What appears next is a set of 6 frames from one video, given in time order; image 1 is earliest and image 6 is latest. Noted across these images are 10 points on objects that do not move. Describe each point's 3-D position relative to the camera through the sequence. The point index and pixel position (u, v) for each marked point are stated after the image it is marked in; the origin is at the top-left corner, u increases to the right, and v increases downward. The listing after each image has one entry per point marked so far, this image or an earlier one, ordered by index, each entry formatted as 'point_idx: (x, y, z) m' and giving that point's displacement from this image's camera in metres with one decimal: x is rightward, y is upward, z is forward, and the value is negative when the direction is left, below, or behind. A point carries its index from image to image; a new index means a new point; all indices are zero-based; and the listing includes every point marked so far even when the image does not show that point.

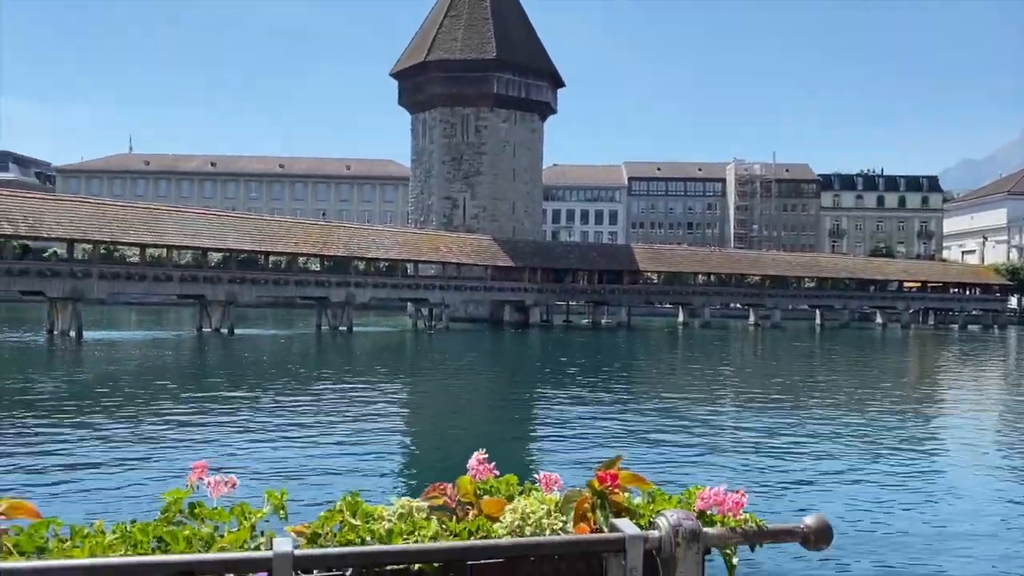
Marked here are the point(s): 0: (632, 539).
0: (+0.5, -1.0, +3.3) m
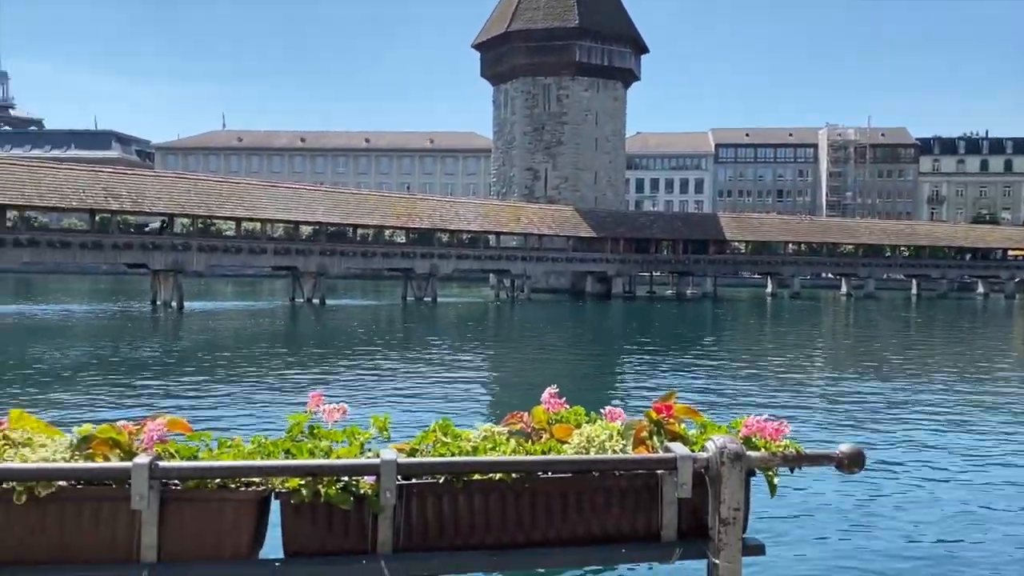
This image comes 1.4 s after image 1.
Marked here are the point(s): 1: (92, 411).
0: (+0.8, -0.8, +3.8) m
1: (-6.1, -1.8, +12.4) m
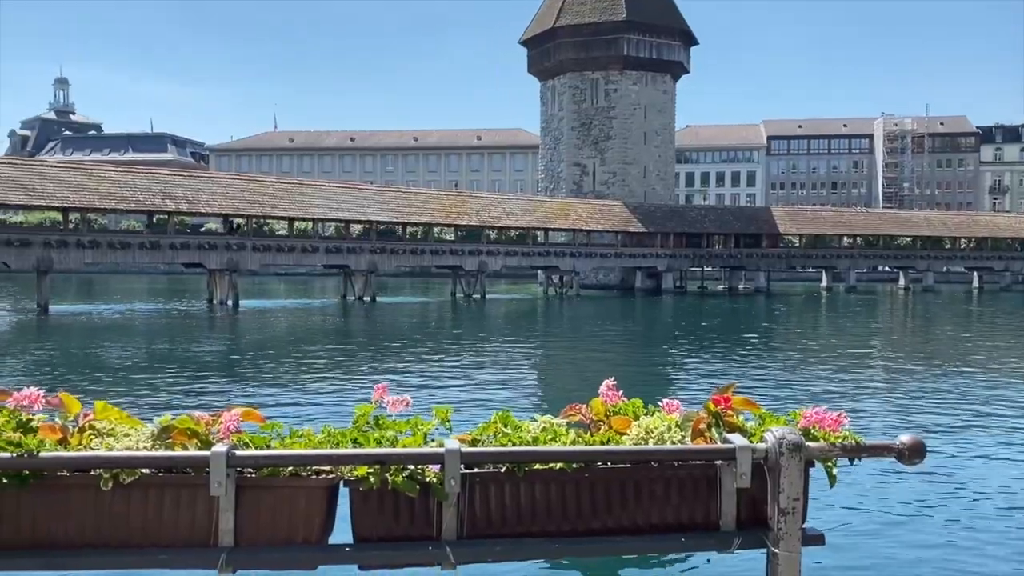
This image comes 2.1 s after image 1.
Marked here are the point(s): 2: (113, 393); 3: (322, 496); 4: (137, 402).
0: (+1.0, -0.7, +3.9) m
1: (-5.3, -1.8, +12.8) m
2: (-6.7, -1.8, +14.5) m
3: (-0.9, -0.9, +3.9) m
4: (-5.8, -1.8, +13.3) m
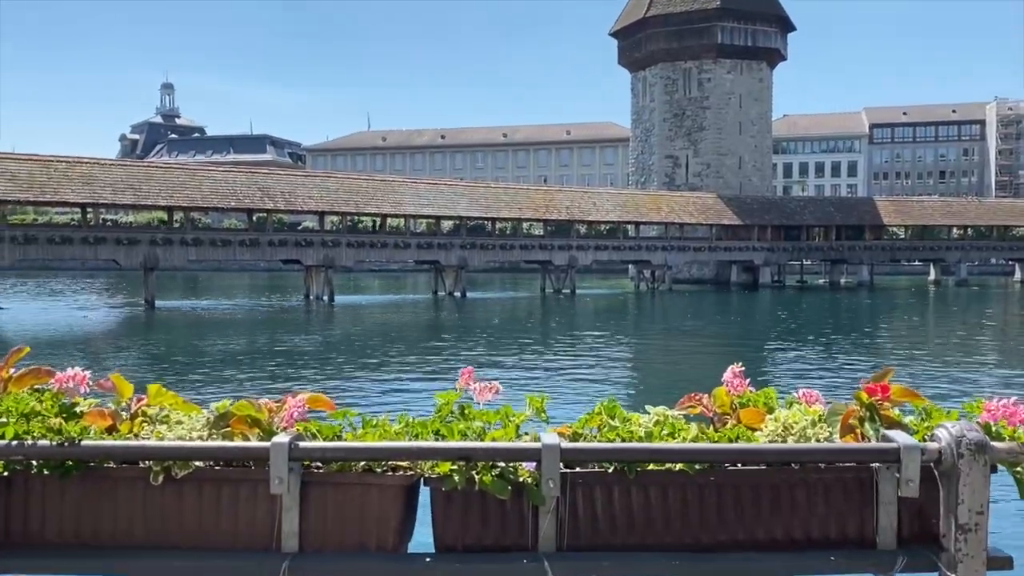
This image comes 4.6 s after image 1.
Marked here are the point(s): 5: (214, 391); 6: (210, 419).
0: (+1.4, -0.6, +3.1) m
1: (-3.9, -1.6, +12.7) m
2: (-5.1, -1.6, +14.5) m
3: (-0.4, -0.8, +3.3) m
4: (-4.3, -1.6, +13.2) m
5: (-5.2, -1.7, +14.9) m
6: (-1.2, -0.5, +3.5) m
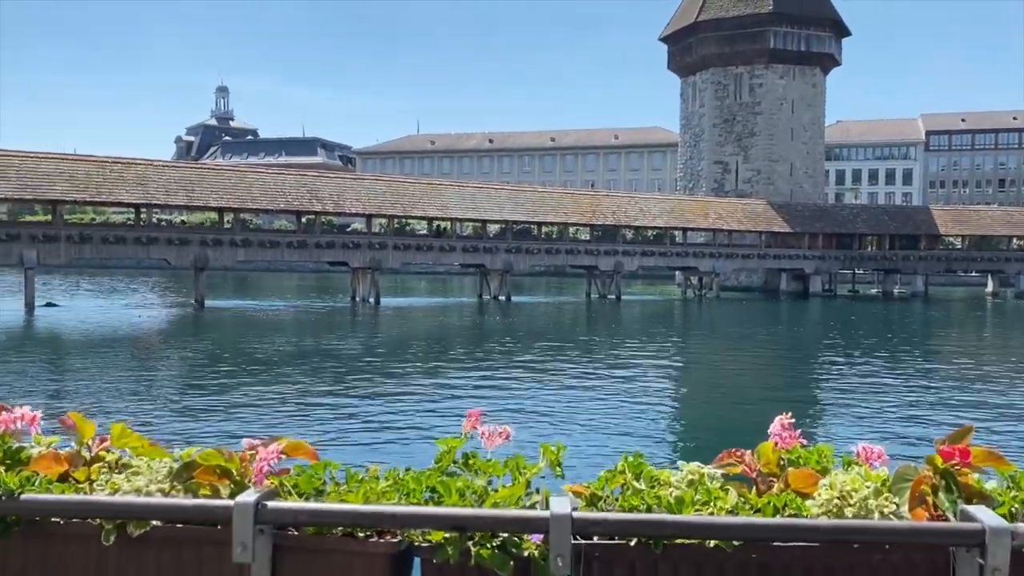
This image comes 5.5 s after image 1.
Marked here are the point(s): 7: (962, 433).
0: (+1.4, -0.7, +2.5) m
1: (-3.4, -1.7, +12.4) m
2: (-4.5, -1.7, +14.3) m
3: (-0.4, -0.9, +2.9) m
4: (-3.8, -1.7, +12.9) m
5: (-4.6, -1.8, +14.6) m
6: (-1.2, -0.6, +3.0) m
7: (+1.6, -0.5, +3.1) m
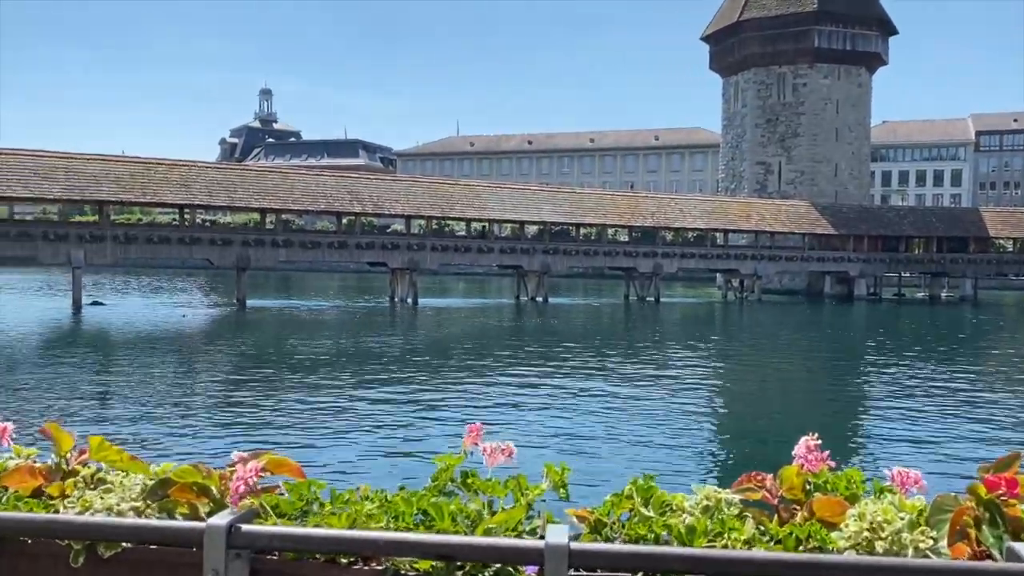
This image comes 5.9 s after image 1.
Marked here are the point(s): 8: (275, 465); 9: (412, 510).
0: (+1.4, -0.8, +2.3) m
1: (-3.0, -1.8, +12.3) m
2: (-4.0, -1.8, +14.2) m
3: (-0.4, -0.9, +2.6) m
4: (-3.4, -1.7, +12.9) m
5: (-4.1, -1.8, +14.6) m
6: (-1.2, -0.7, +2.9) m
7: (+1.6, -0.6, +2.8) m
8: (-0.8, -0.6, +2.9) m
9: (-0.3, -0.7, +2.8) m
